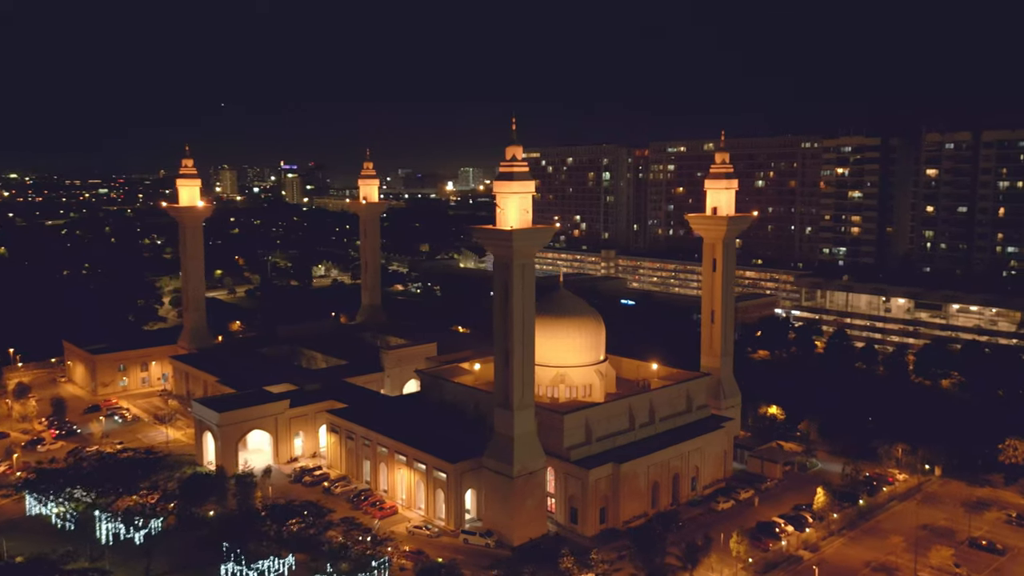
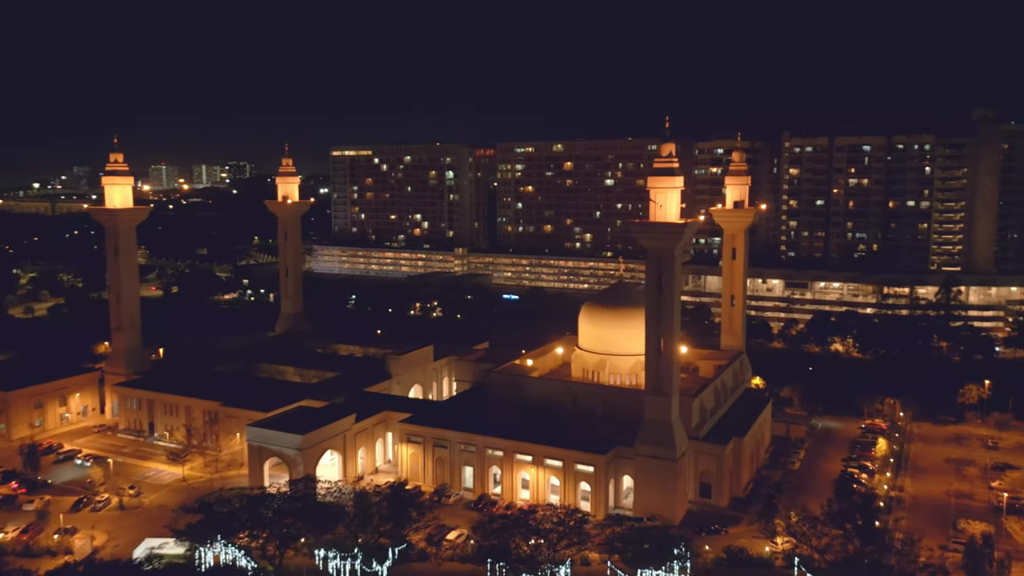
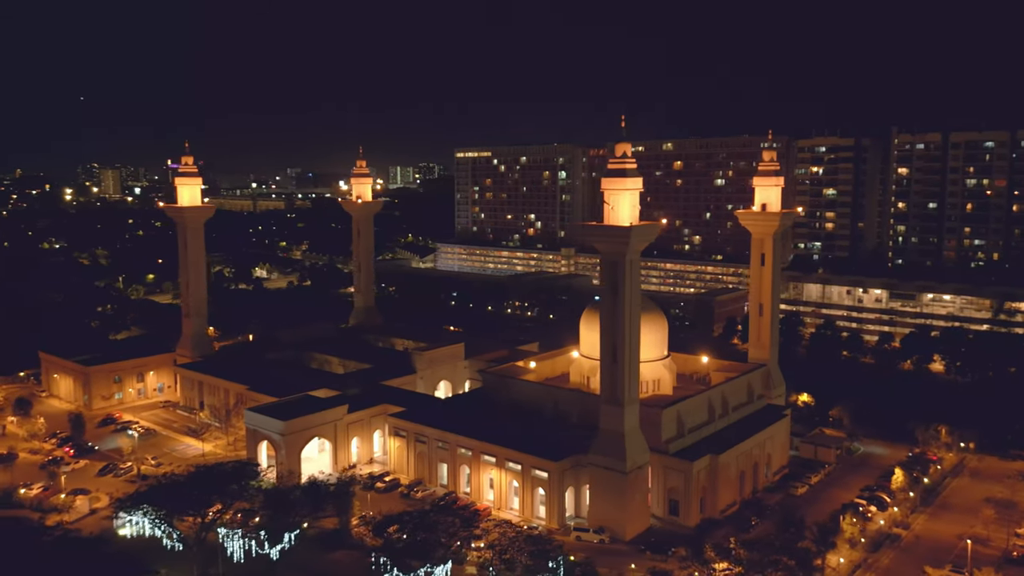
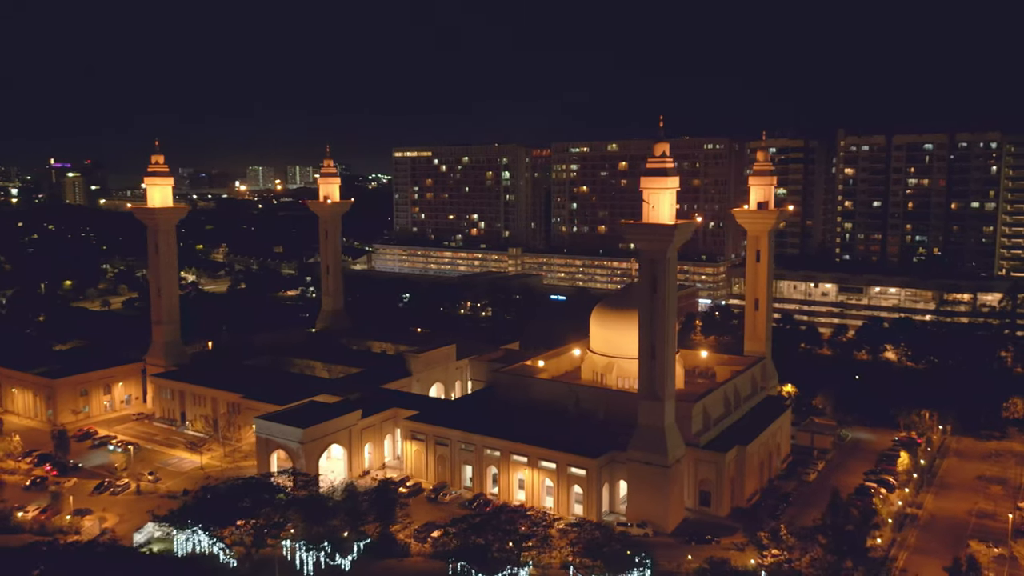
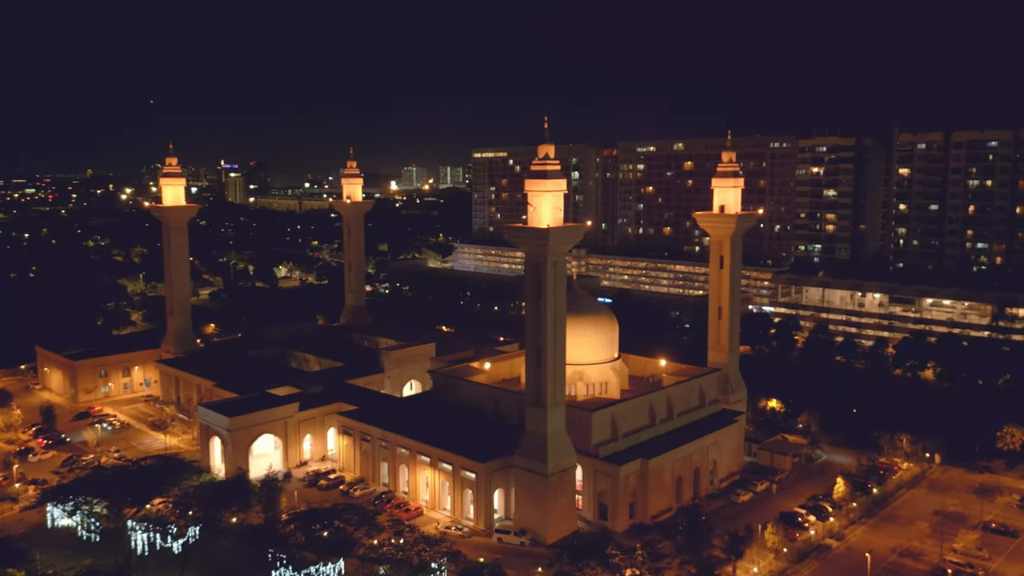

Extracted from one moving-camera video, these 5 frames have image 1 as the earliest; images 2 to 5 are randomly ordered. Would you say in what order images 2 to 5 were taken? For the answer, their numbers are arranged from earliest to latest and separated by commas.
5, 3, 4, 2
